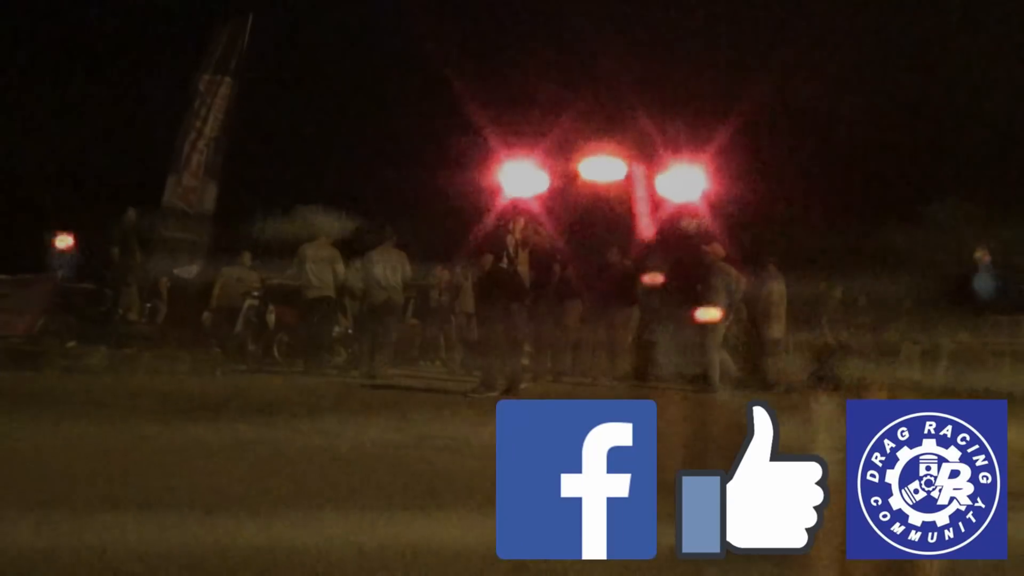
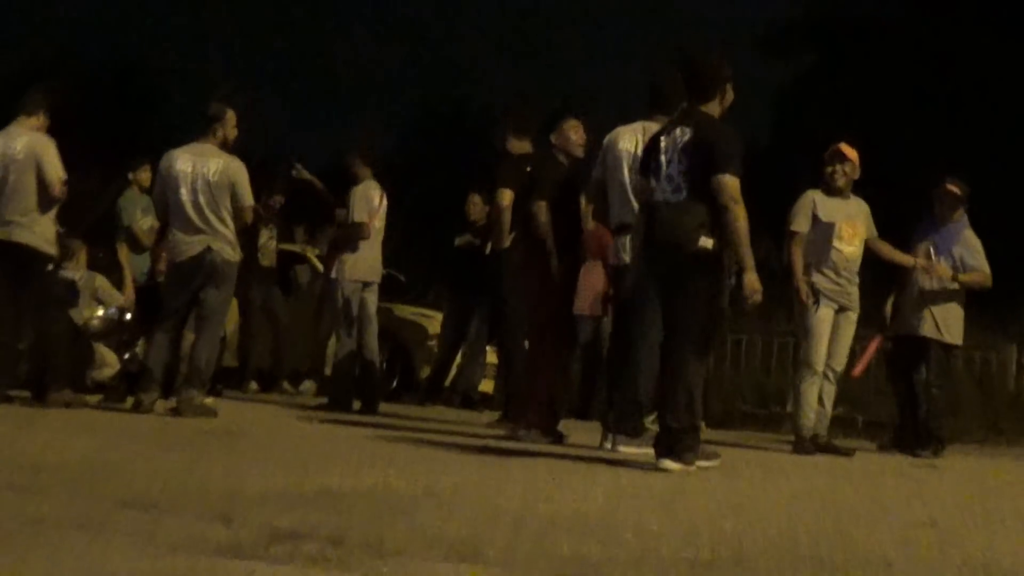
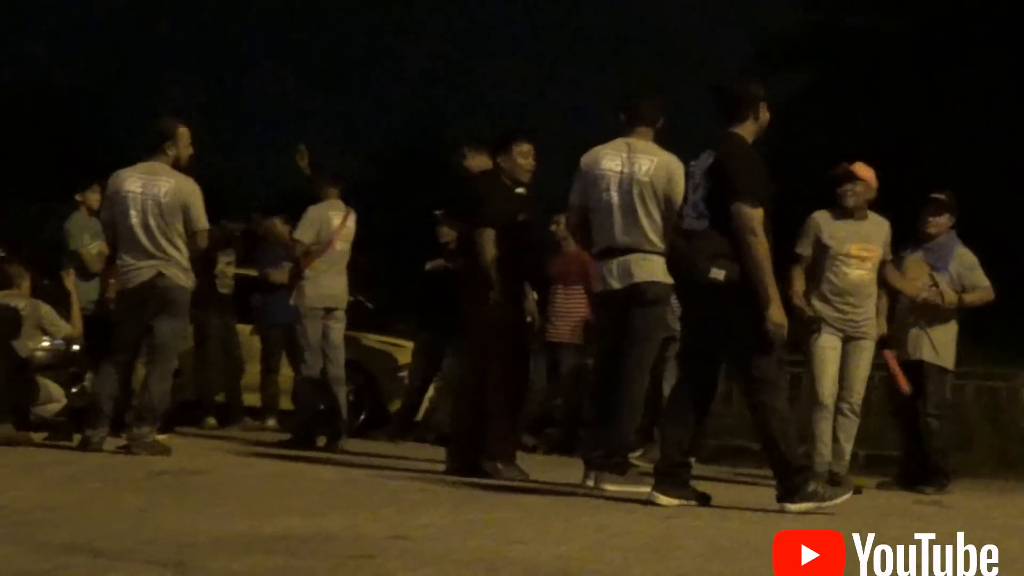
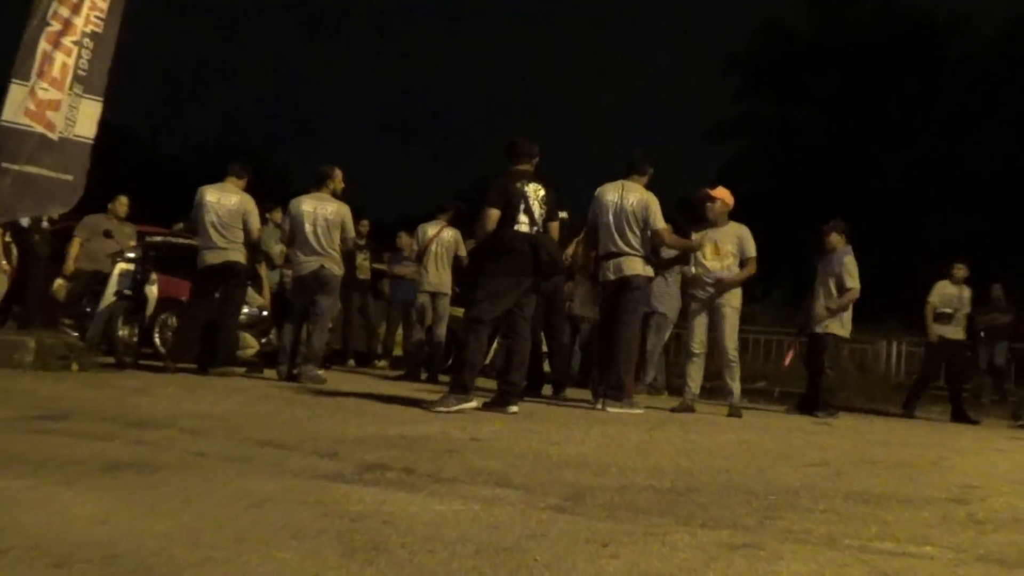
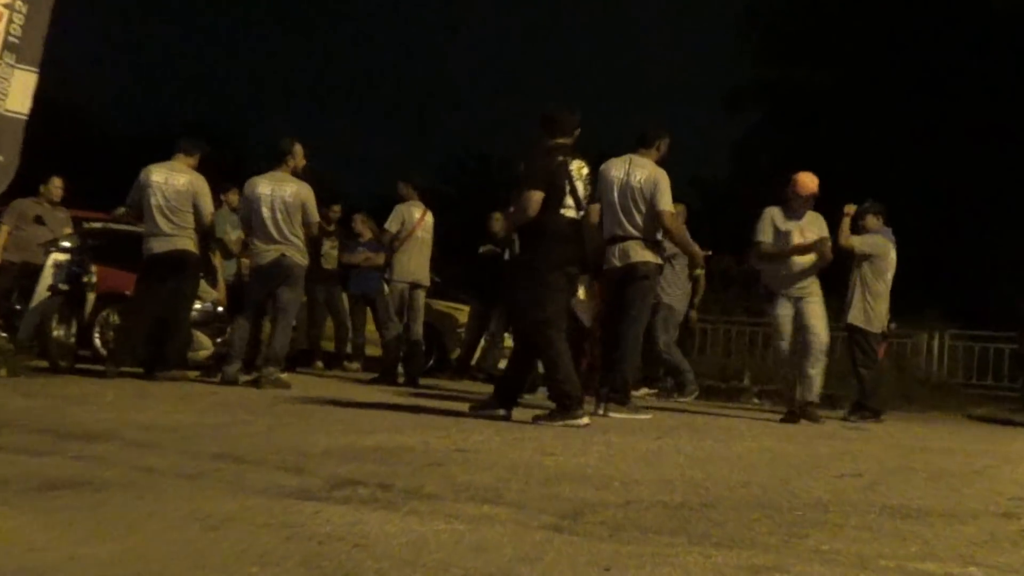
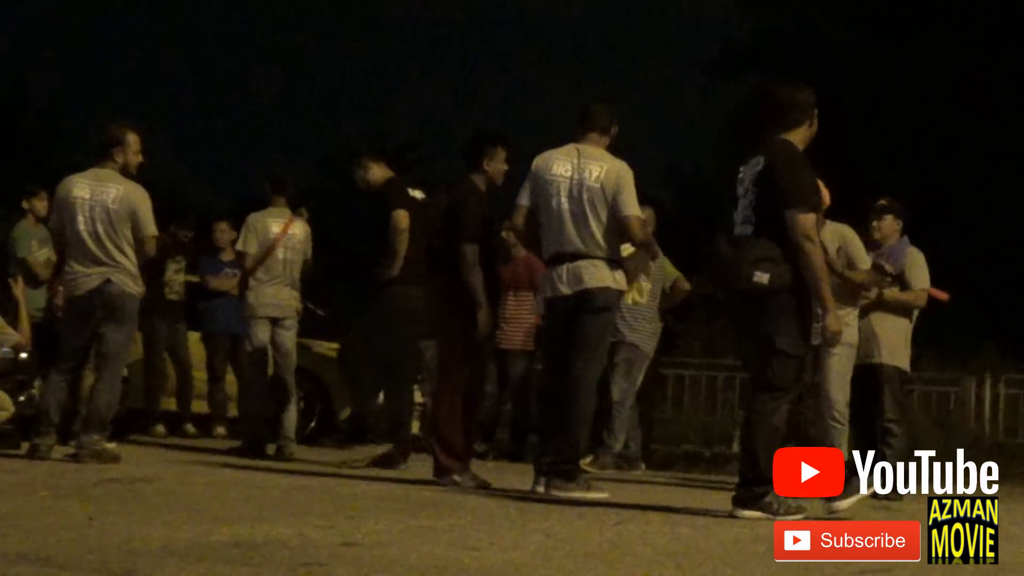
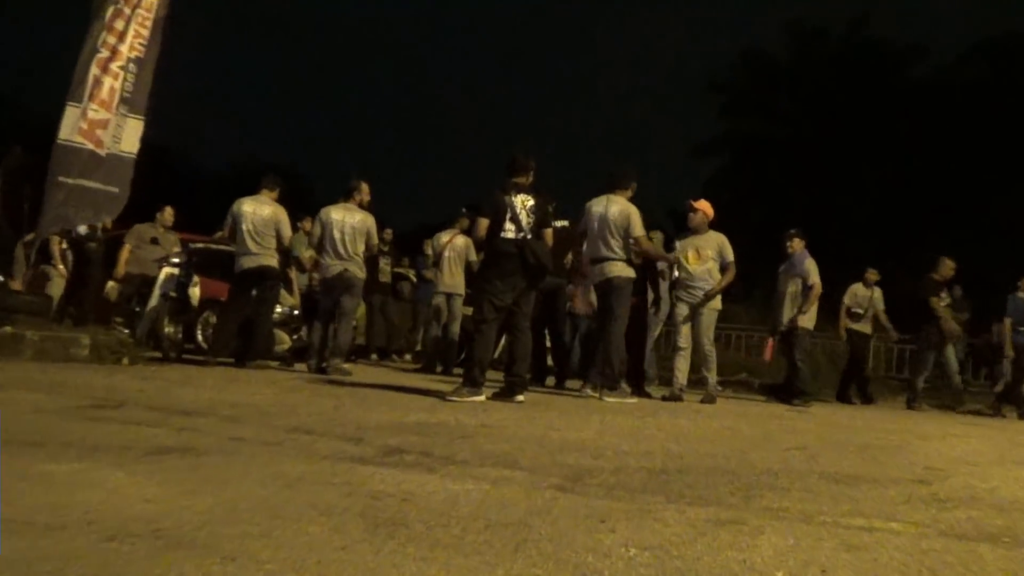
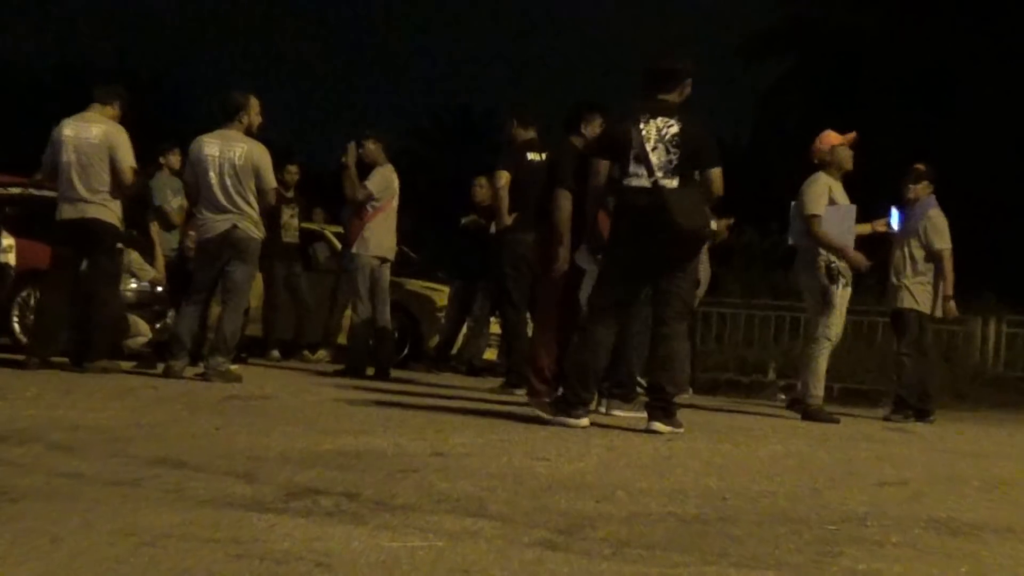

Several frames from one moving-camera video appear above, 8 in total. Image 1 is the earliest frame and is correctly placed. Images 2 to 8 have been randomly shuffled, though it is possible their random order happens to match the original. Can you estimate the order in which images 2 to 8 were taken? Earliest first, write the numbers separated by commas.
7, 4, 5, 8, 2, 3, 6
